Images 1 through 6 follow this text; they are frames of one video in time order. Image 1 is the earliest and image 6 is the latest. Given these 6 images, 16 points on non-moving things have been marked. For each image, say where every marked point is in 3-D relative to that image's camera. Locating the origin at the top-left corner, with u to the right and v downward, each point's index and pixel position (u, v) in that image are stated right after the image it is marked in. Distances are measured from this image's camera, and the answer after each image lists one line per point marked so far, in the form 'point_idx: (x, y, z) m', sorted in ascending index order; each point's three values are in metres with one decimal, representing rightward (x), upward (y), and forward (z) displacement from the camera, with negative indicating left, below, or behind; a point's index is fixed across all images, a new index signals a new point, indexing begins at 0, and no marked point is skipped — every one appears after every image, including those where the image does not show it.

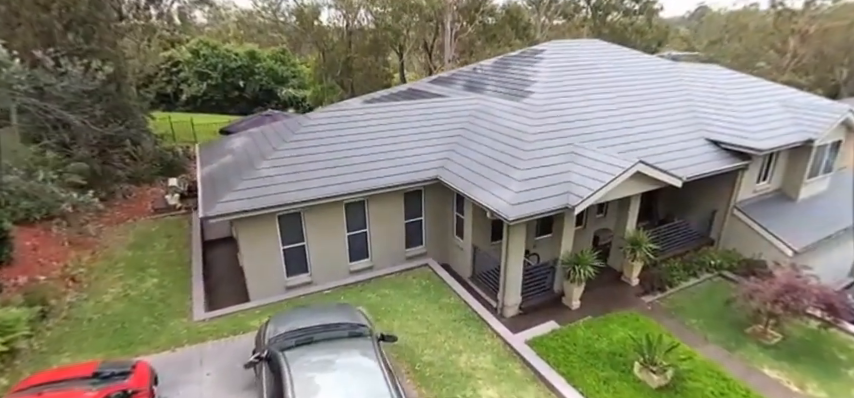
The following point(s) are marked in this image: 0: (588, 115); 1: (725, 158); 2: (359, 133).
0: (+7.3, +3.2, +15.3) m
1: (+9.7, +1.3, +13.5) m
2: (-2.4, +2.2, +13.8) m
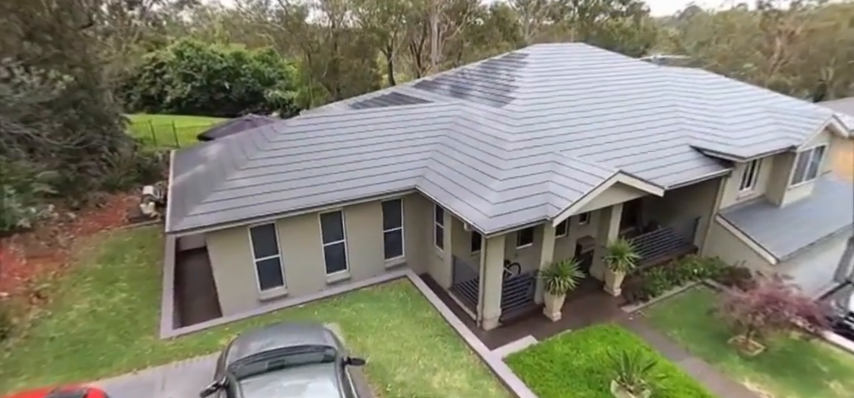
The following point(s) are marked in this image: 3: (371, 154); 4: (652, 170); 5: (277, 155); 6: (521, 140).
0: (+6.6, +3.0, +15.1) m
1: (+9.0, +1.1, +13.4) m
2: (-3.1, +1.9, +13.5) m
3: (-1.8, +1.4, +13.2) m
4: (+6.9, +0.9, +12.7) m
5: (-4.4, +1.4, +12.5) m
6: (+2.9, +1.8, +12.8) m
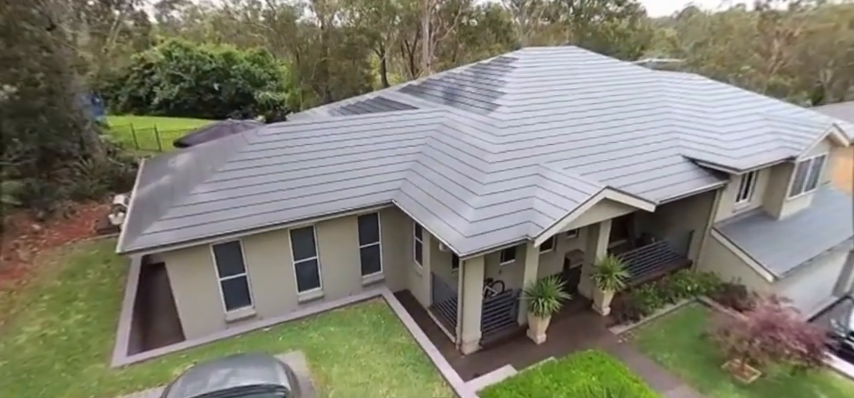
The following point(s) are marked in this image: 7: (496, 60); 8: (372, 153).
0: (+6.0, +2.5, +14.4) m
1: (+8.4, +0.6, +12.7) m
2: (-3.7, +1.5, +12.8) m
3: (-2.5, +1.0, +12.5) m
4: (+6.2, +0.5, +12.0) m
5: (-5.1, +1.0, +11.7) m
6: (+2.3, +1.4, +12.1) m
7: (+3.3, +6.6, +19.6) m
8: (-1.8, +1.4, +13.1) m
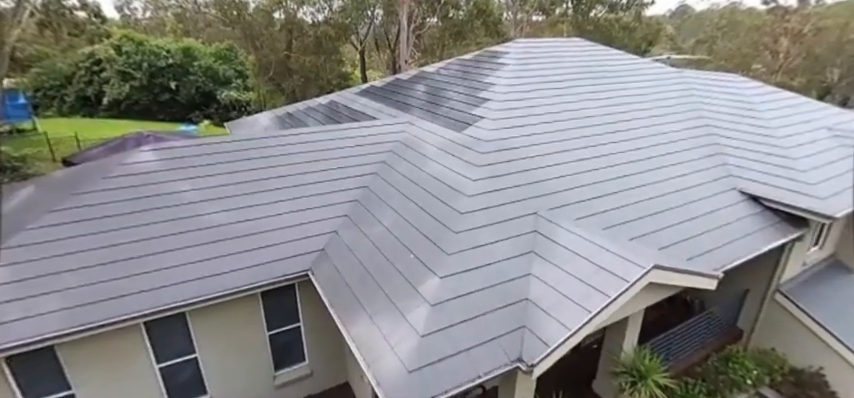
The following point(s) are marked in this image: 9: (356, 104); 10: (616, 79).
0: (+4.8, +1.3, +10.4) m
1: (+7.3, -0.6, +8.8) m
2: (-4.8, +0.3, +8.6) m
3: (-3.6, -0.2, +8.4) m
4: (+5.1, -0.8, +8.0) m
5: (-6.2, -0.3, +7.6) m
6: (+1.2, +0.2, +8.0) m
7: (+2.1, +5.4, +15.6) m
8: (-2.9, +0.2, +9.0) m
9: (-3.0, +3.8, +16.6) m
10: (+6.4, +4.0, +14.0) m
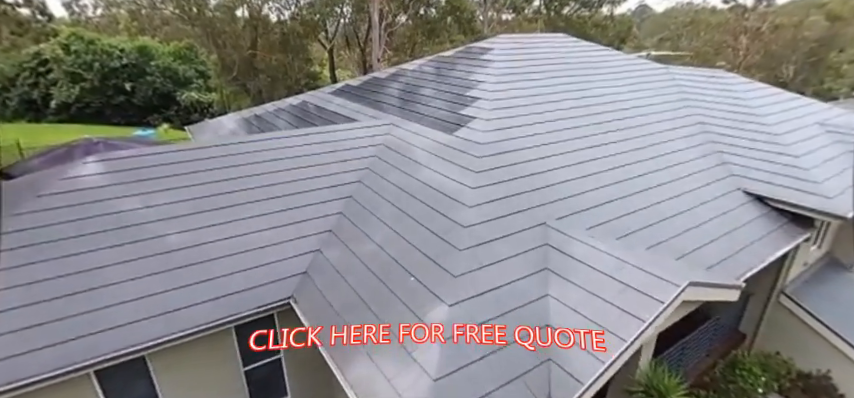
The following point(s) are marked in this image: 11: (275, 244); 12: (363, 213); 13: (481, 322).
0: (+4.5, +1.3, +9.9) m
1: (+7.2, -0.6, +8.4) m
2: (-4.9, 0.0, +7.5) m
3: (-3.7, -0.5, +7.3) m
4: (+5.0, -0.8, +7.5) m
5: (-6.2, -0.6, +6.4) m
6: (+1.1, 0.0, +7.3) m
7: (+1.4, +5.3, +14.8) m
8: (-3.1, -0.1, +8.0) m
9: (-3.7, +3.6, +15.5) m
10: (+5.8, +4.0, +13.5) m
11: (-2.7, -0.8, +7.3) m
12: (-1.2, -0.2, +8.0) m
13: (+0.6, -1.5, +5.3) m
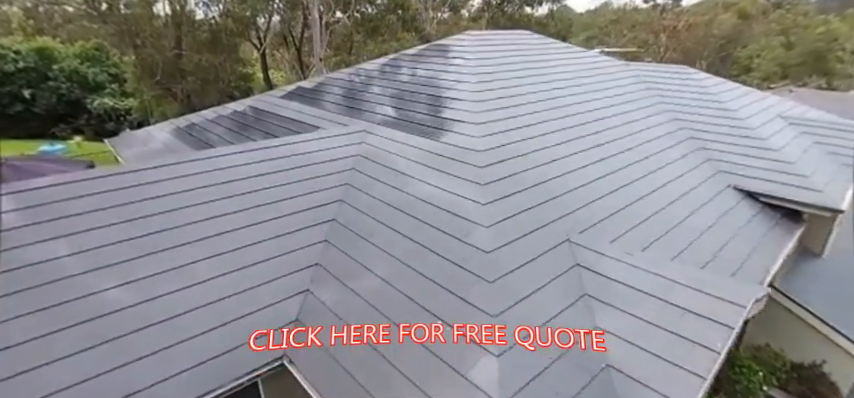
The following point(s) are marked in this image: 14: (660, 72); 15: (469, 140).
0: (+4.2, +1.2, +9.5) m
1: (+7.1, -0.5, +8.4) m
2: (-4.8, -0.6, +5.8) m
3: (-3.5, -1.0, +5.9) m
4: (+5.1, -0.9, +7.2) m
5: (-5.8, -1.3, +4.6) m
6: (+1.2, -0.3, +6.4) m
7: (+0.1, +5.0, +13.9) m
8: (-3.0, -0.6, +6.6) m
9: (-4.9, +3.0, +13.9) m
10: (+4.8, +4.0, +13.2) m
11: (-2.5, -1.3, +5.9) m
12: (-1.2, -0.6, +6.9) m
13: (+1.1, -1.8, +4.5) m
14: (+8.8, +4.5, +15.2) m
15: (+0.9, +1.2, +8.5) m
